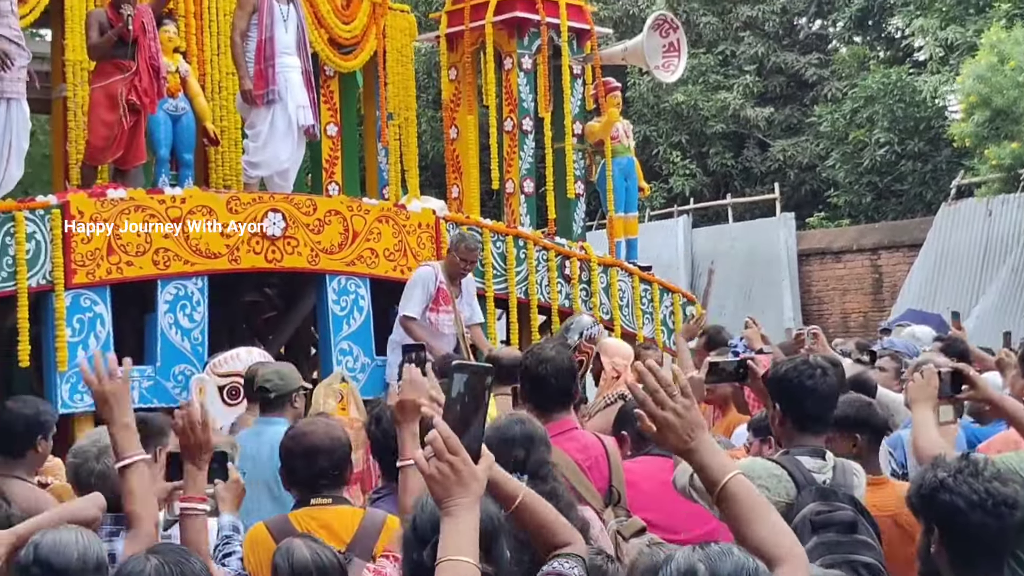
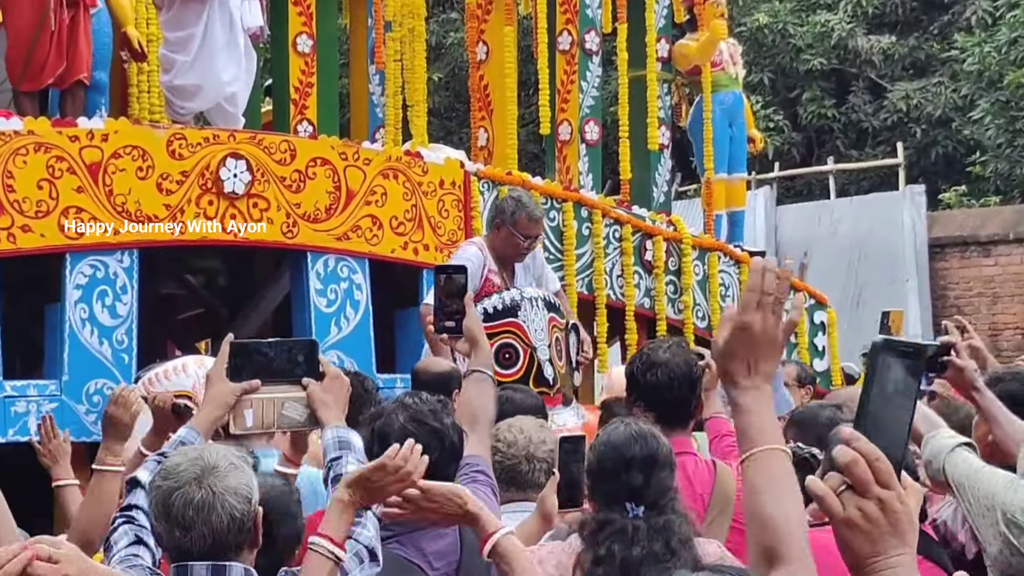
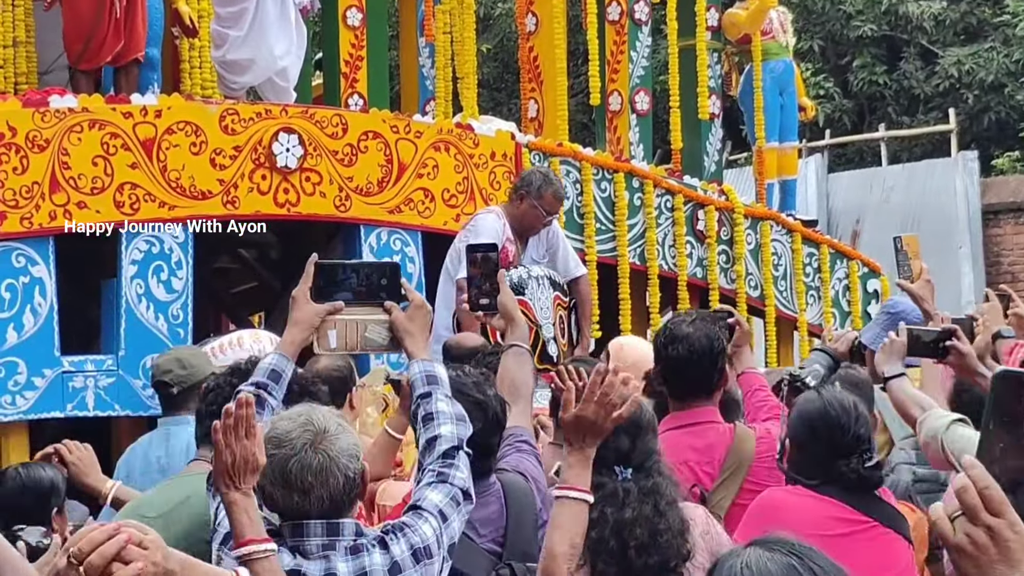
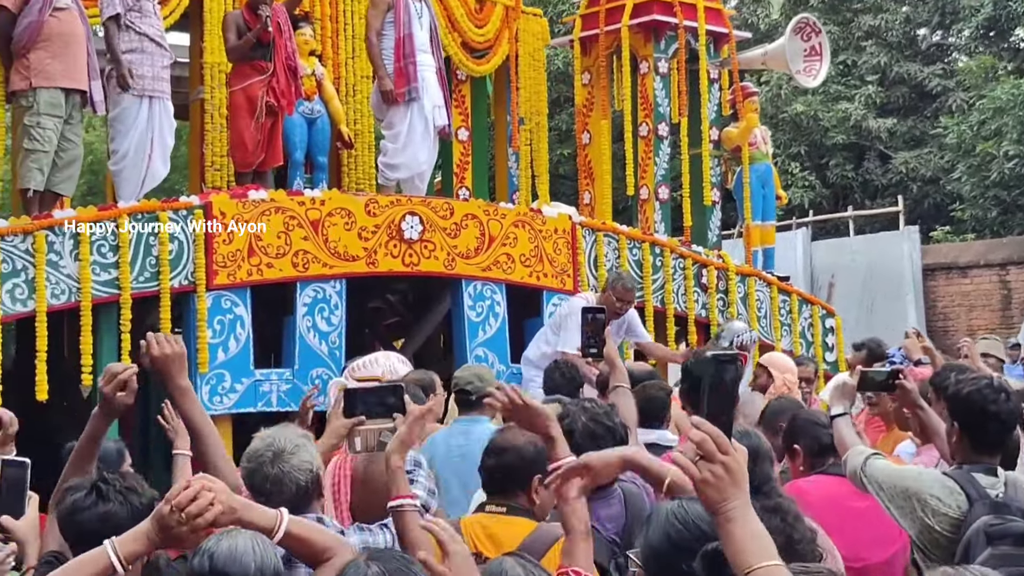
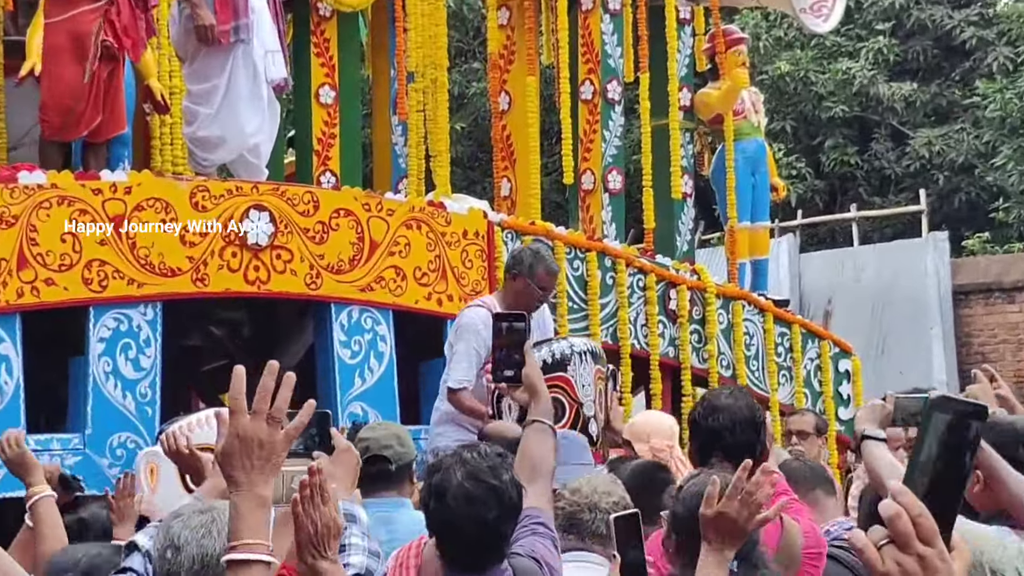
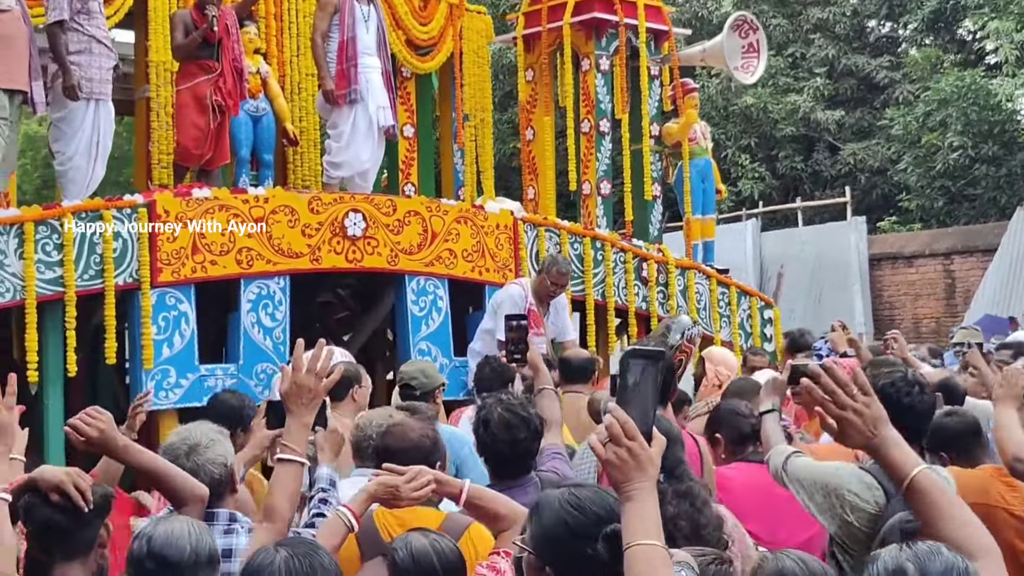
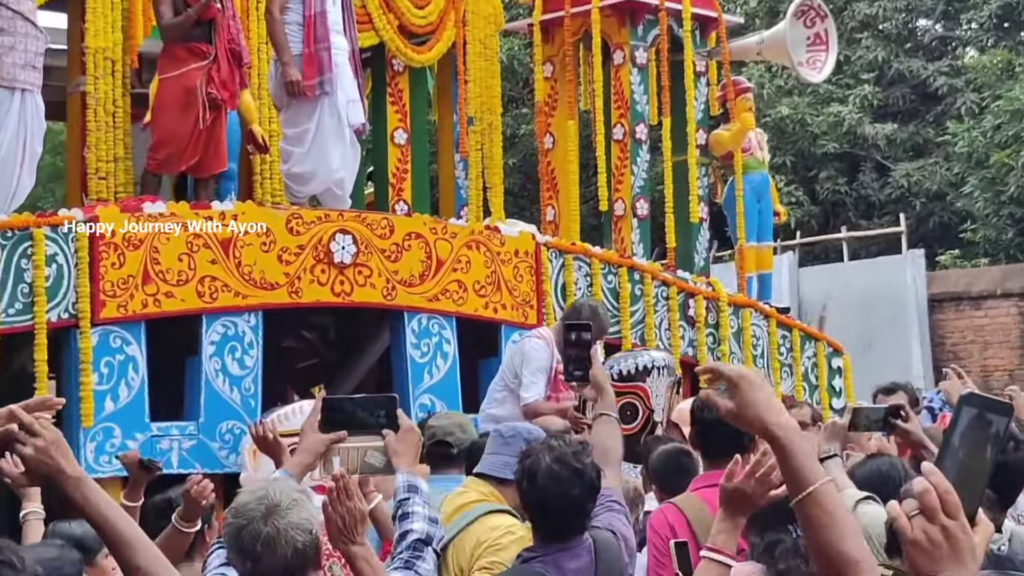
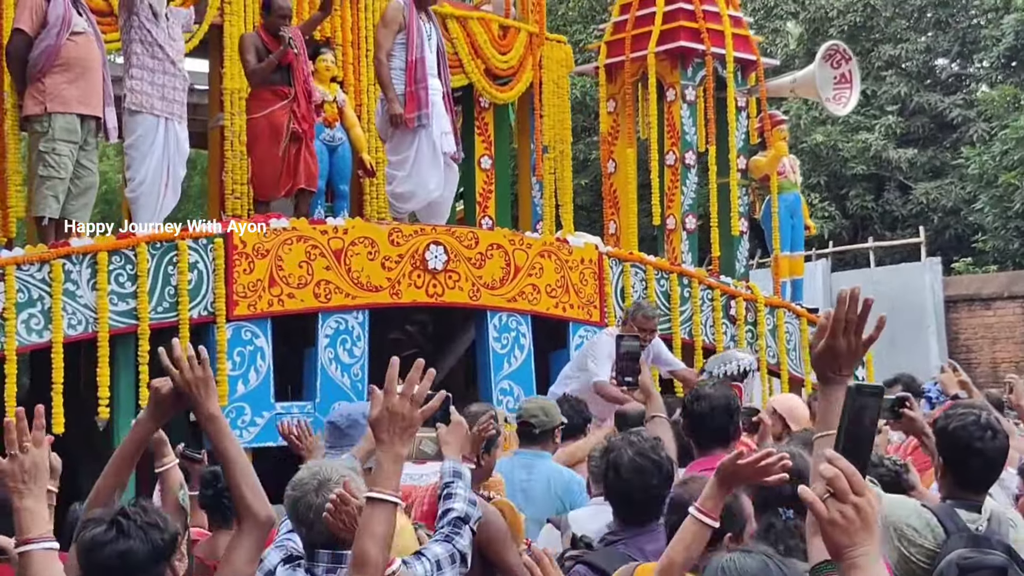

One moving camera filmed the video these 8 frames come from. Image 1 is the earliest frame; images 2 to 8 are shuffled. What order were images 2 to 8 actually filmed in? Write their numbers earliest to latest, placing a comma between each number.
6, 4, 8, 7, 5, 2, 3
